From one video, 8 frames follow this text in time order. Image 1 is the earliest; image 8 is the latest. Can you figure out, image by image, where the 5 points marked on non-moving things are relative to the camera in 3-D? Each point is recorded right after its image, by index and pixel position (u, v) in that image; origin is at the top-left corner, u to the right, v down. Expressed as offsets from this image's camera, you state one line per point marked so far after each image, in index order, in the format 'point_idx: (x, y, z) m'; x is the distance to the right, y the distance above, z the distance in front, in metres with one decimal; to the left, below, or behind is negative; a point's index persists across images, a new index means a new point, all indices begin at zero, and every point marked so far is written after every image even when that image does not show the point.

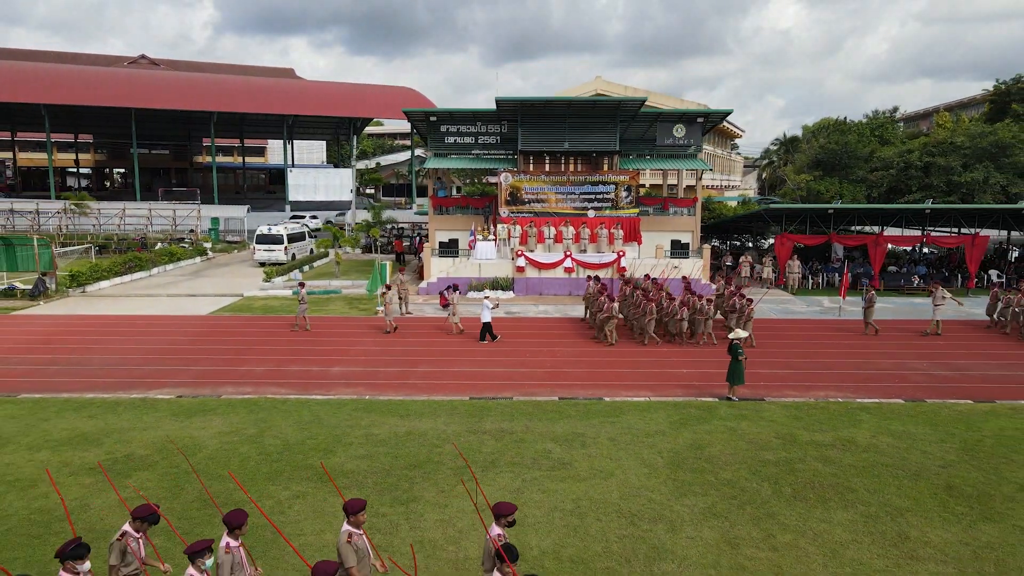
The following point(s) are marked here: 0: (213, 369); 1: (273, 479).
0: (-6.0, -1.6, +14.7) m
1: (-2.8, -2.3, +8.8) m
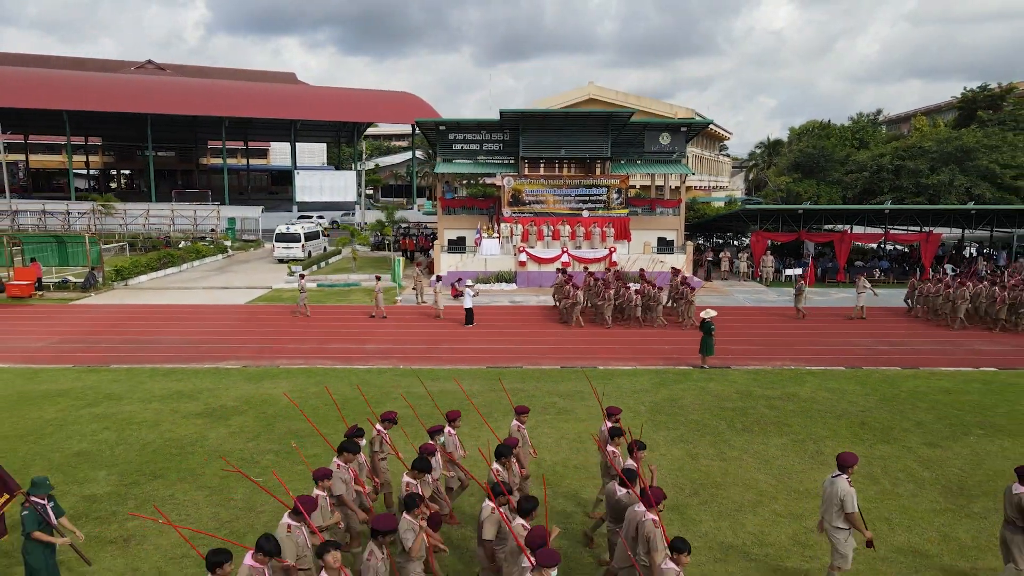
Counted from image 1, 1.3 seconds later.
0: (-5.8, -1.4, +17.1) m
1: (-2.6, -2.0, +11.3) m
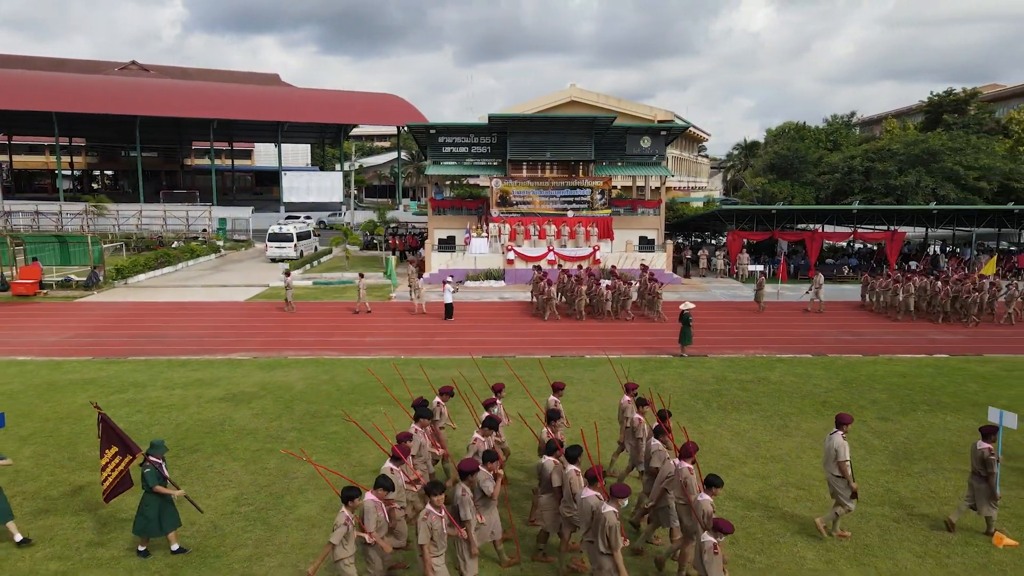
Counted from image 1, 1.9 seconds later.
0: (-6.0, -1.3, +18.1) m
1: (-2.7, -1.9, +12.4) m
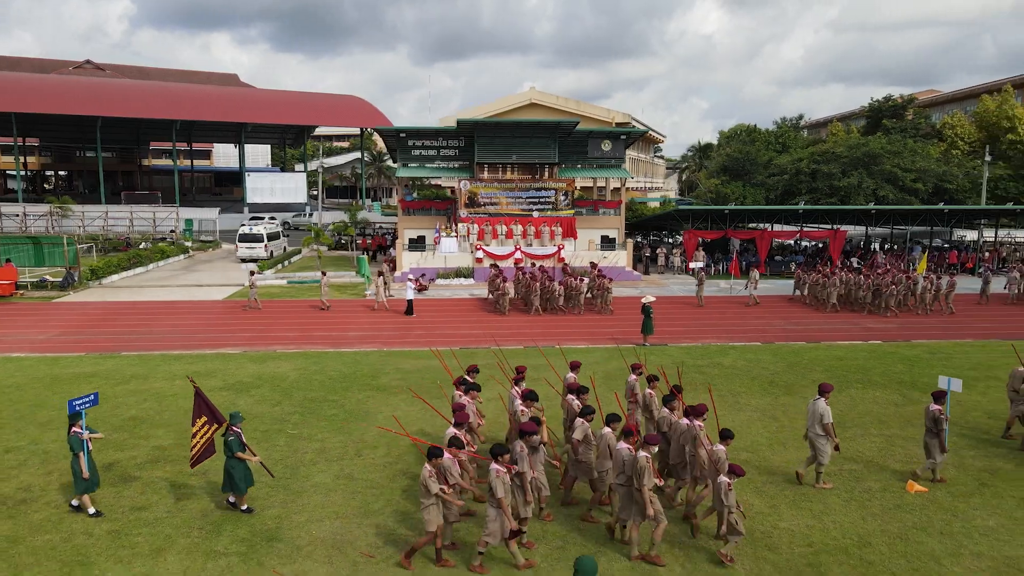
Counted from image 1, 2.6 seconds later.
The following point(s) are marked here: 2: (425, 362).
0: (-6.7, -1.3, +18.9) m
1: (-3.0, -1.9, +13.4) m
2: (-1.8, -1.6, +15.5) m
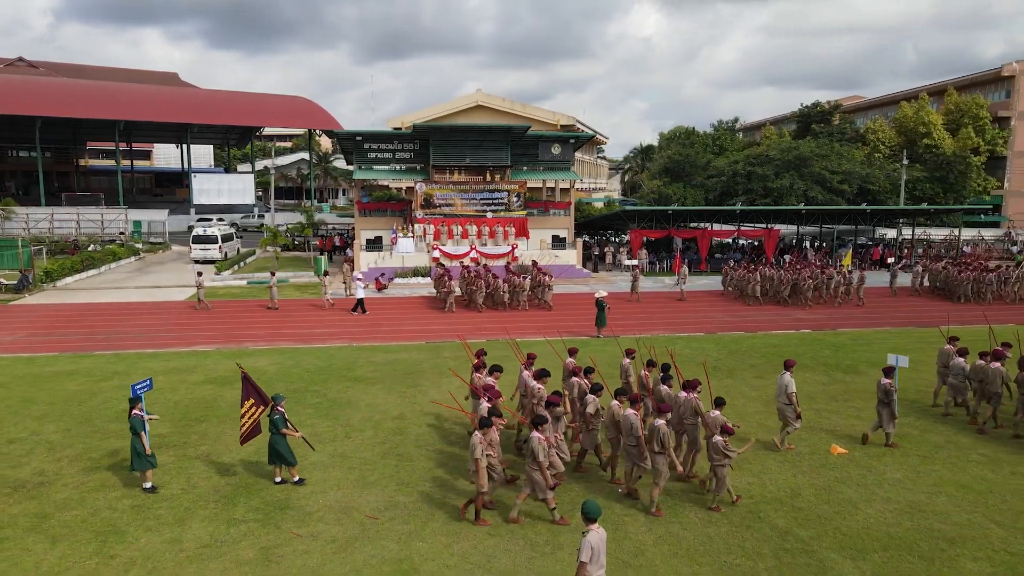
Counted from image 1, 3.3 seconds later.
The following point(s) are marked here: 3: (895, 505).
0: (-7.7, -1.3, +19.5) m
1: (-3.6, -1.8, +14.3) m
2: (-2.6, -1.5, +16.5) m
3: (+4.5, -2.6, +8.7) m
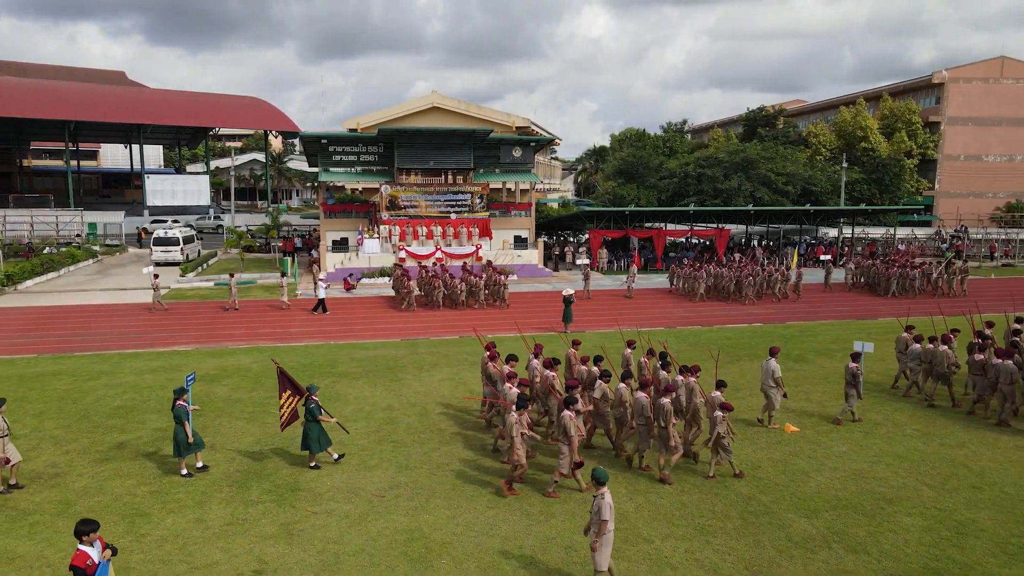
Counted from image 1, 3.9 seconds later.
0: (-8.5, -1.3, +19.8) m
1: (-4.1, -1.8, +14.9) m
2: (-3.2, -1.5, +17.2) m
3: (+4.4, -2.5, +9.8) m
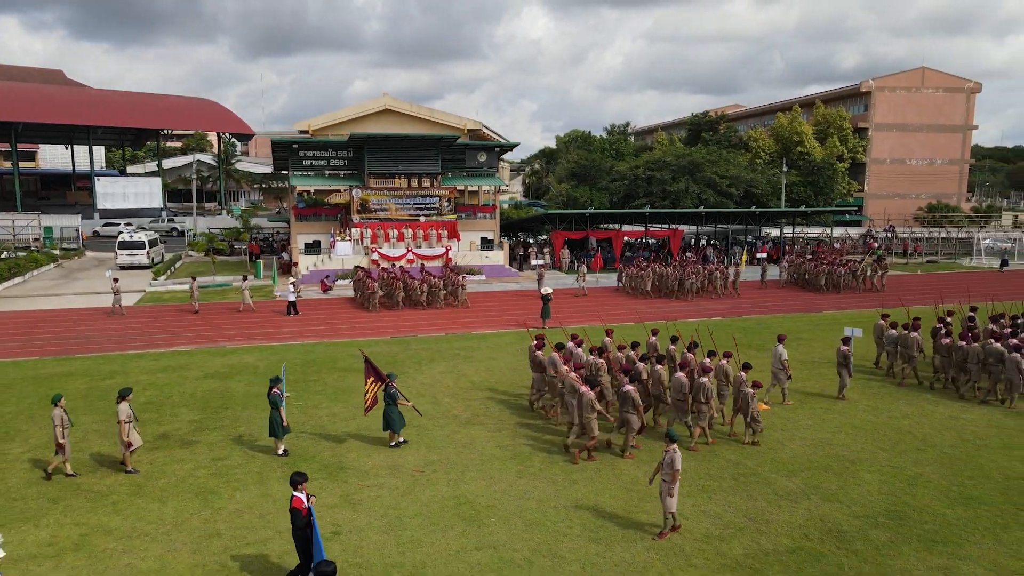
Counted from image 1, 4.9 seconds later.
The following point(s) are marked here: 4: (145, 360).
0: (-9.0, -1.4, +20.4) m
1: (-4.2, -1.8, +15.9) m
2: (-3.5, -1.5, +18.2) m
3: (+4.7, -2.4, +11.5) m
4: (-8.4, -1.7, +16.7) m
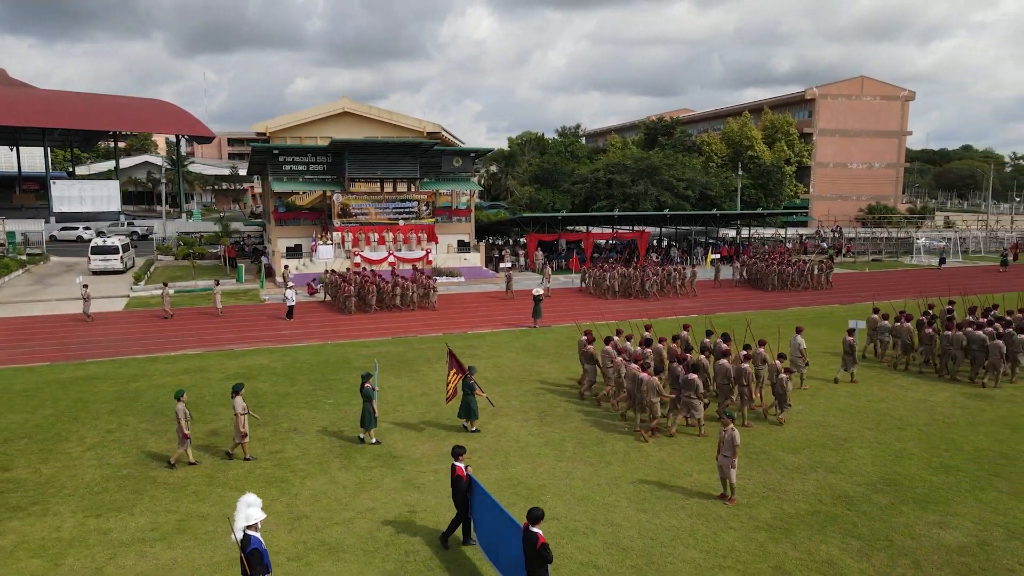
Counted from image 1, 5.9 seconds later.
0: (-9.1, -1.5, +20.9) m
1: (-4.0, -1.9, +16.6) m
2: (-3.5, -1.6, +19.0) m
3: (+5.2, -2.4, +13.0) m
4: (-8.2, -1.8, +17.1) m
